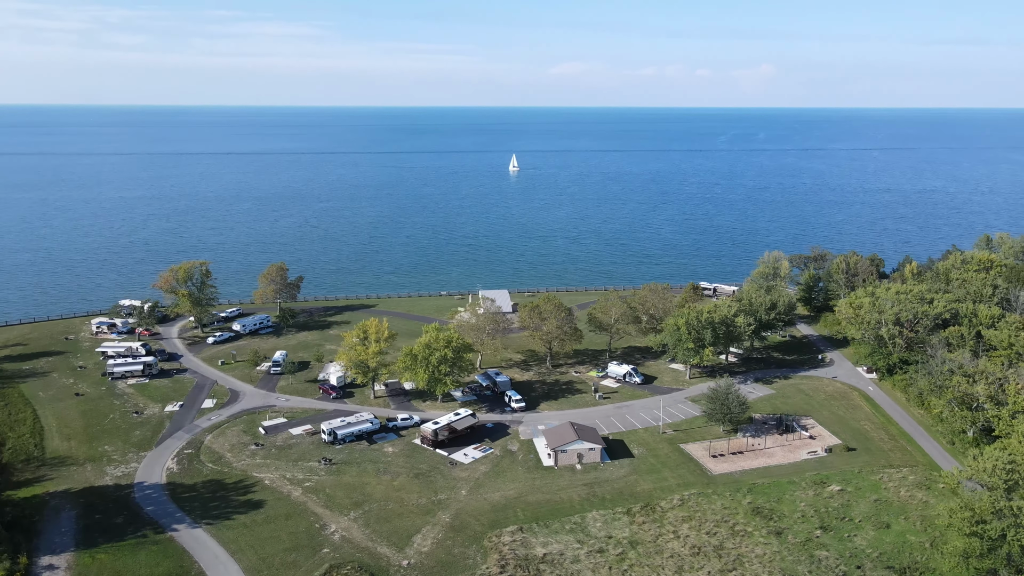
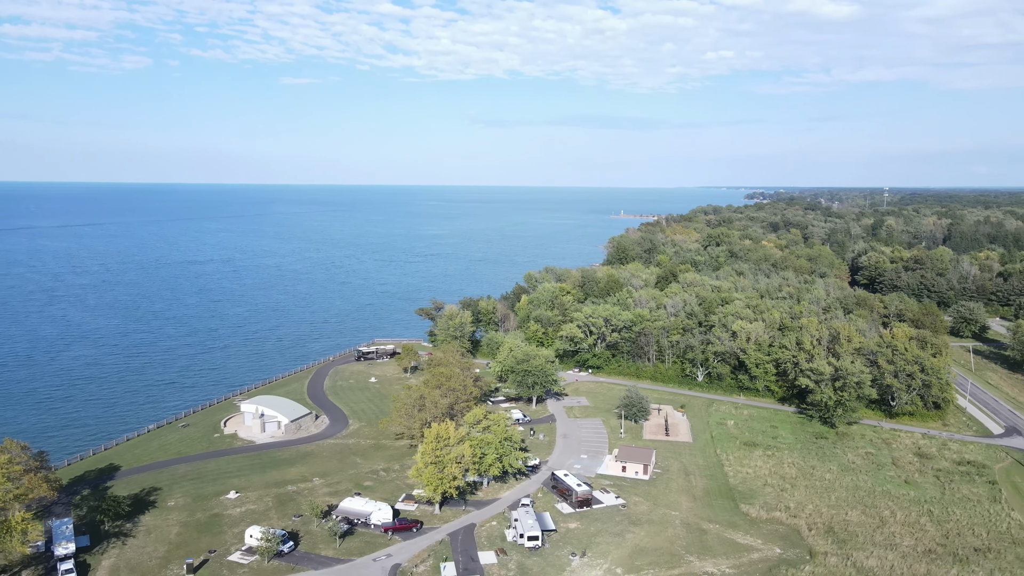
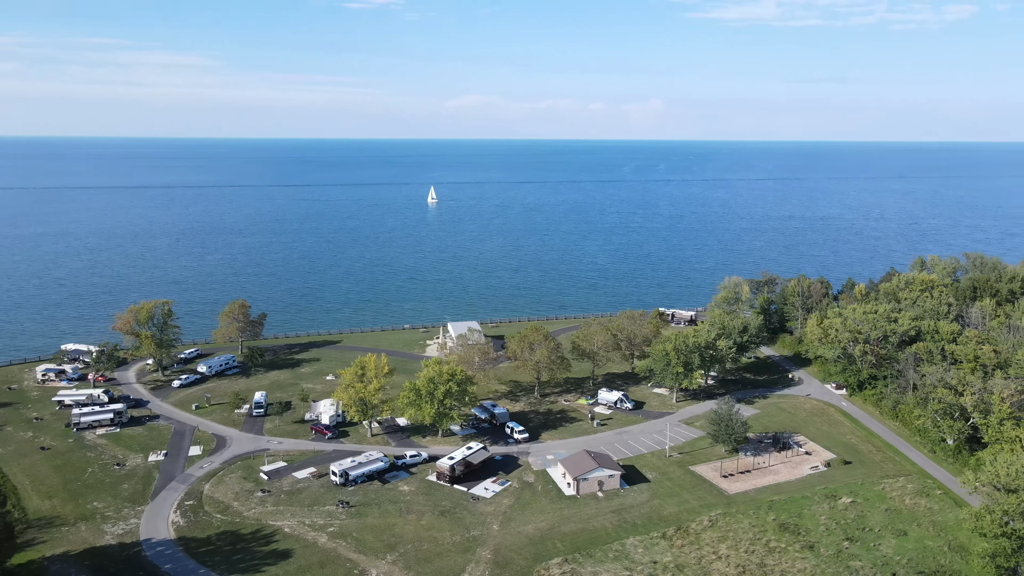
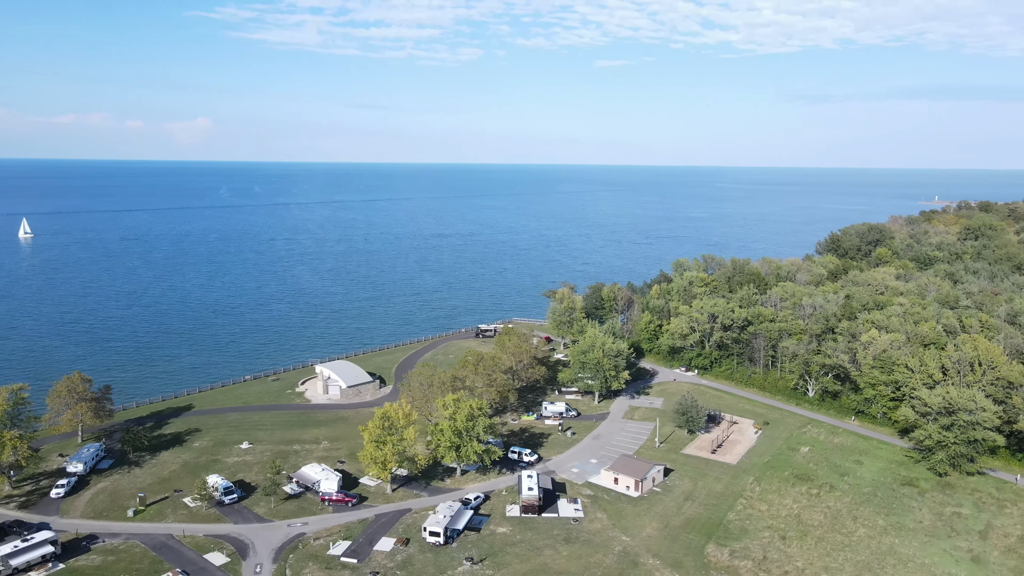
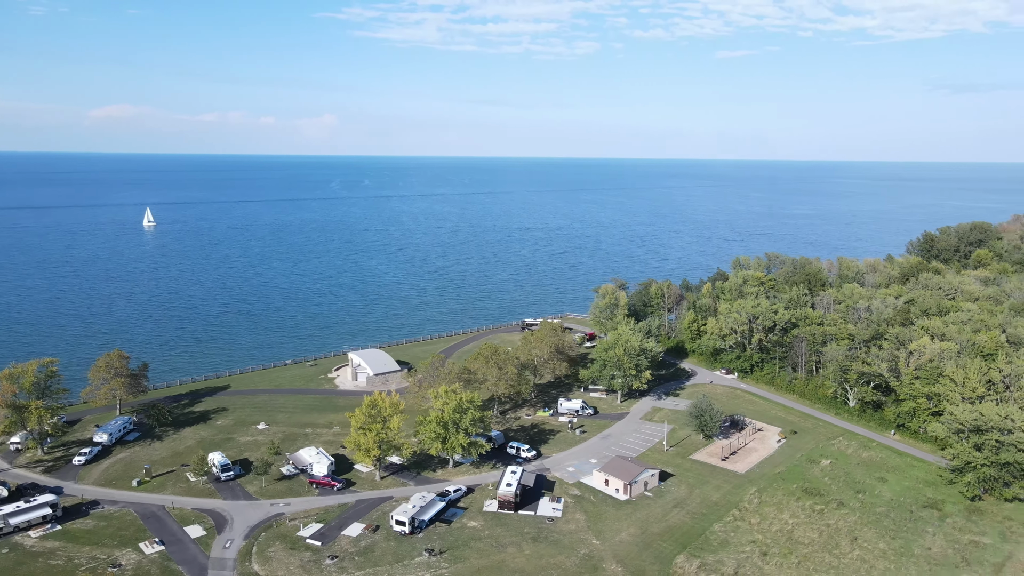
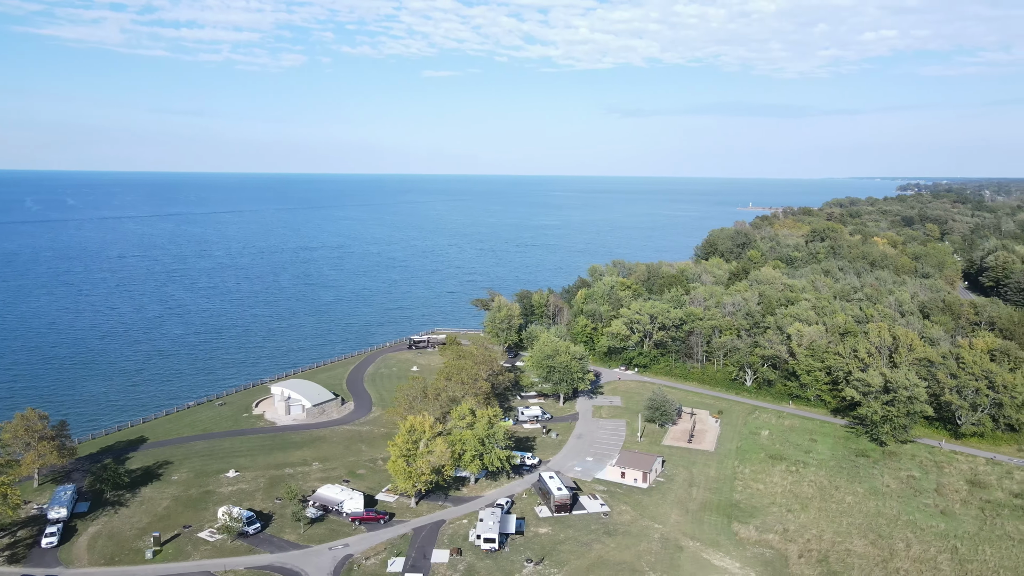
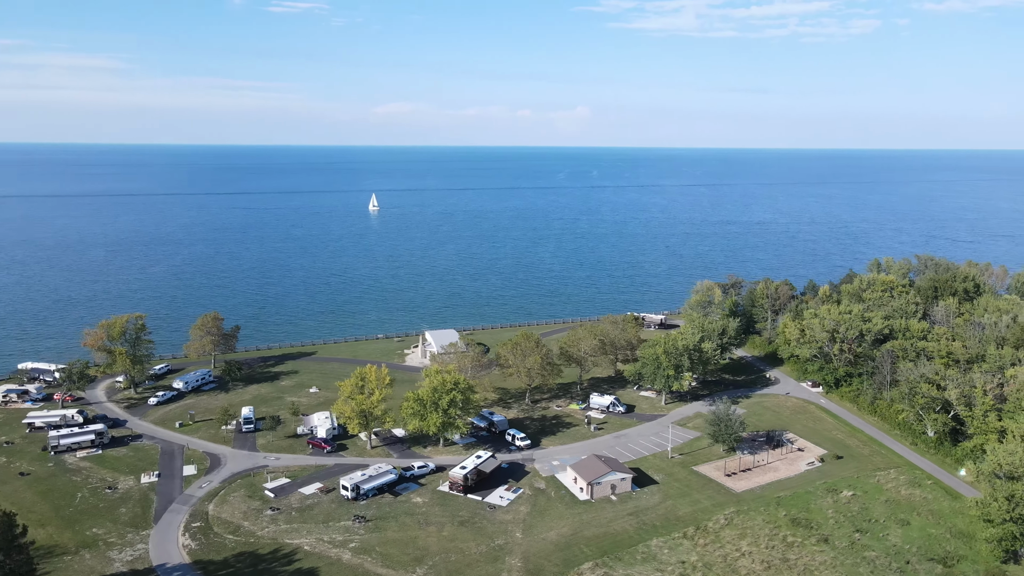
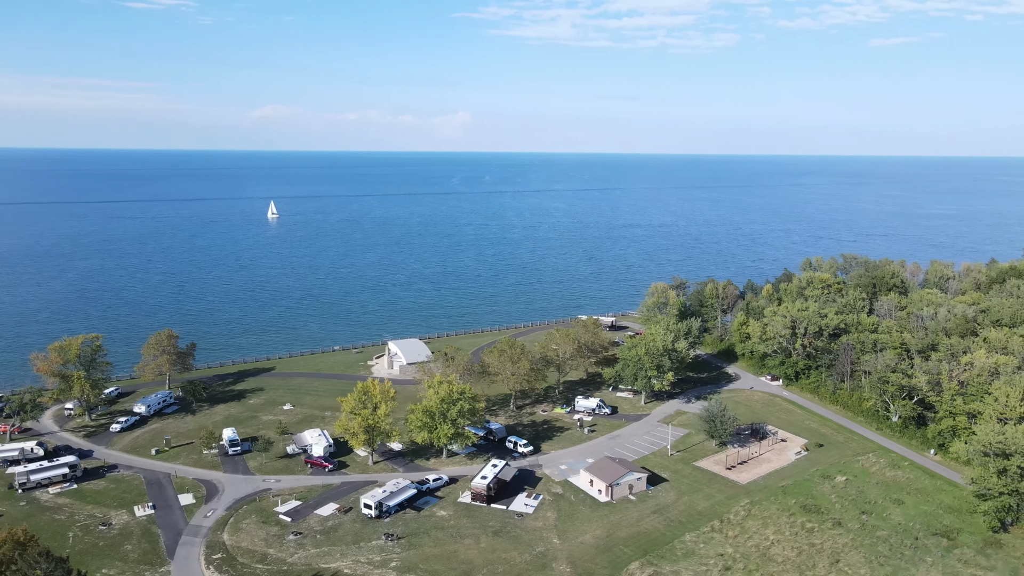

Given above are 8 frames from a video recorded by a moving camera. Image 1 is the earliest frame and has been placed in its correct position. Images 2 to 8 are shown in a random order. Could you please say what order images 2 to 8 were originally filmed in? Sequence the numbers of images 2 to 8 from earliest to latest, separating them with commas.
3, 7, 8, 5, 4, 6, 2
